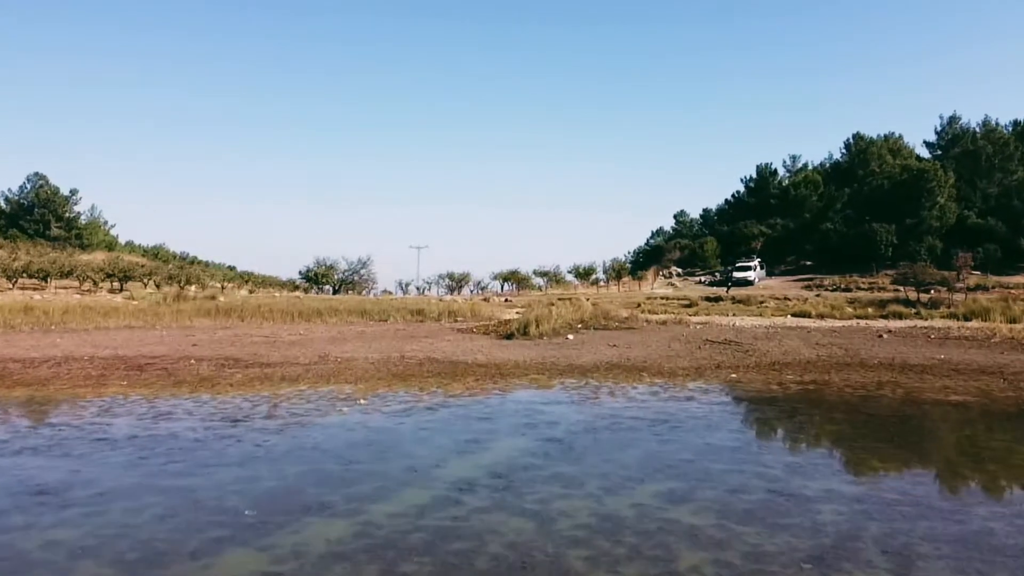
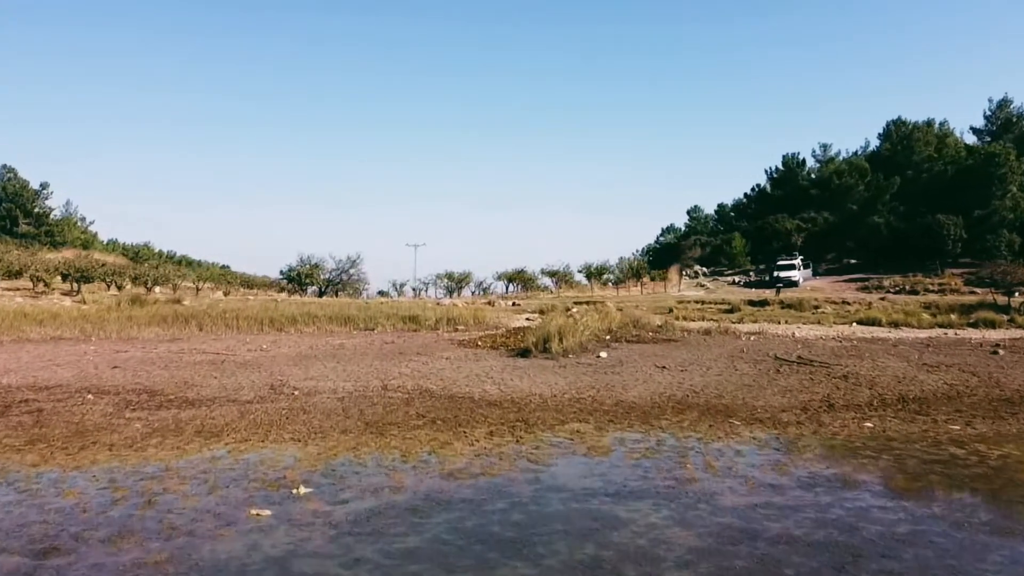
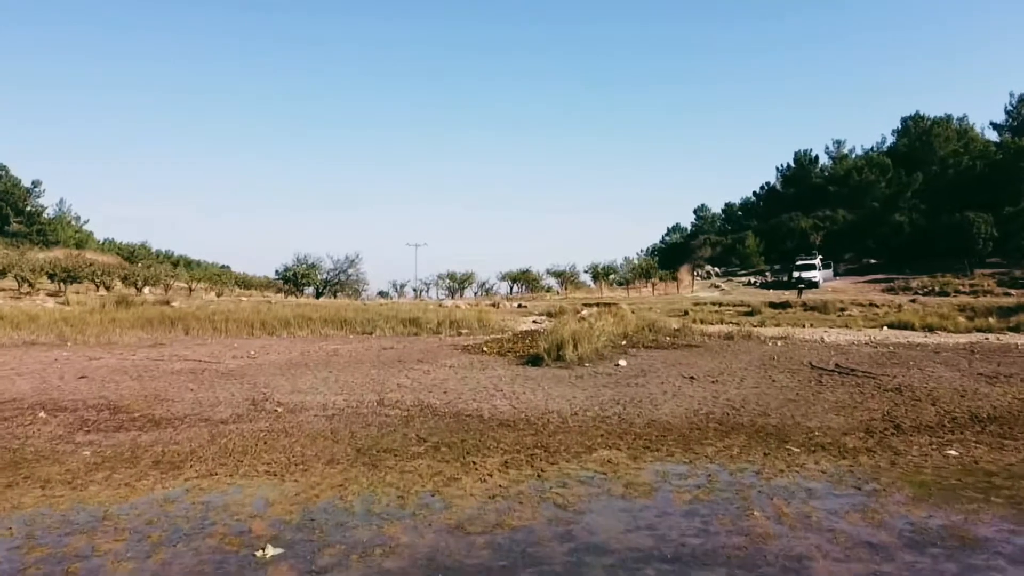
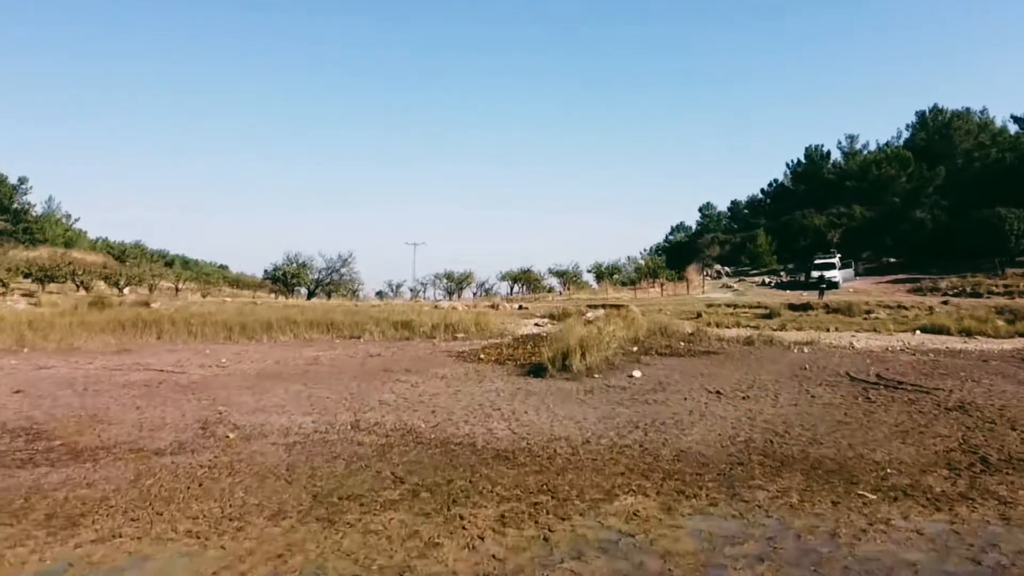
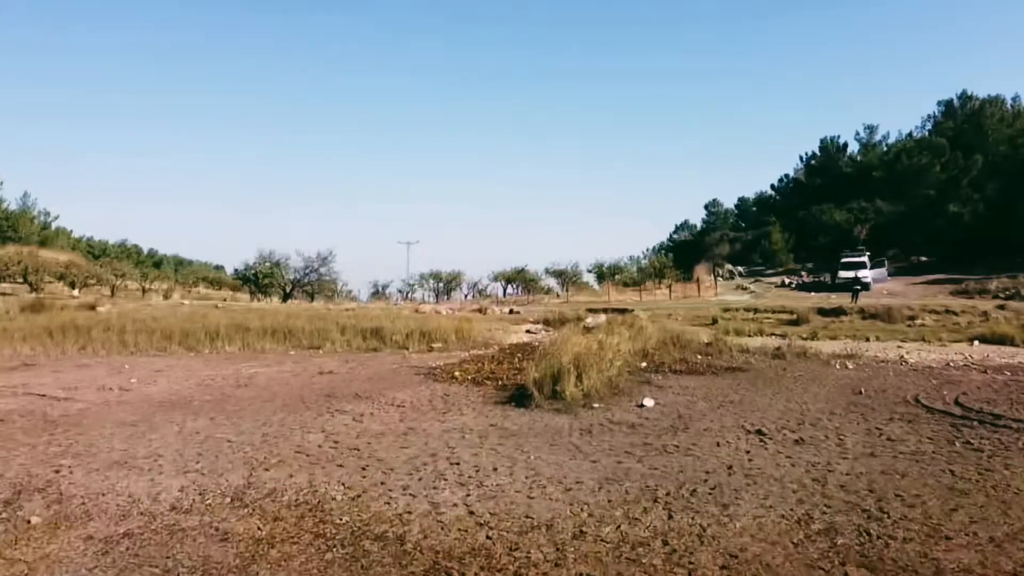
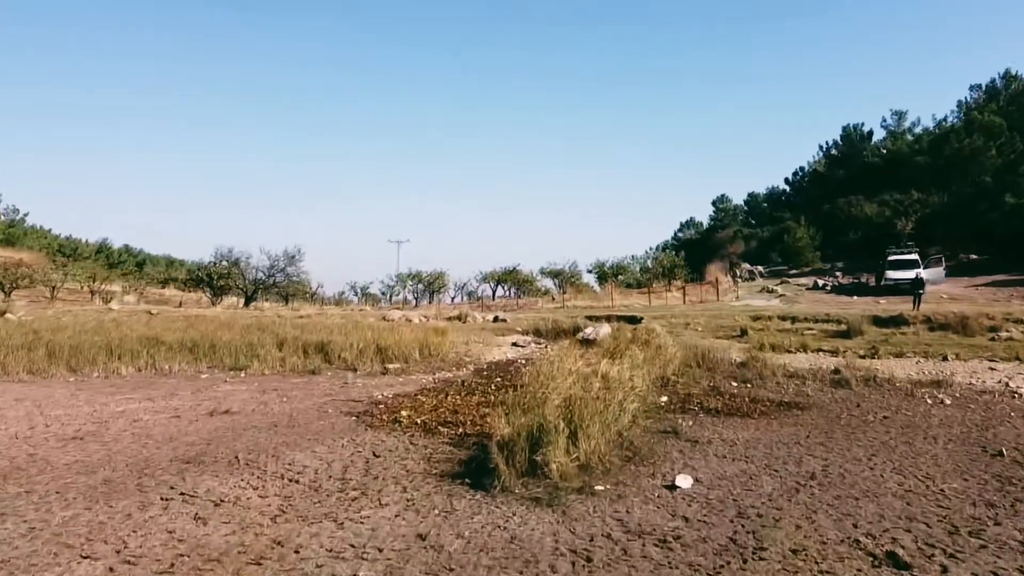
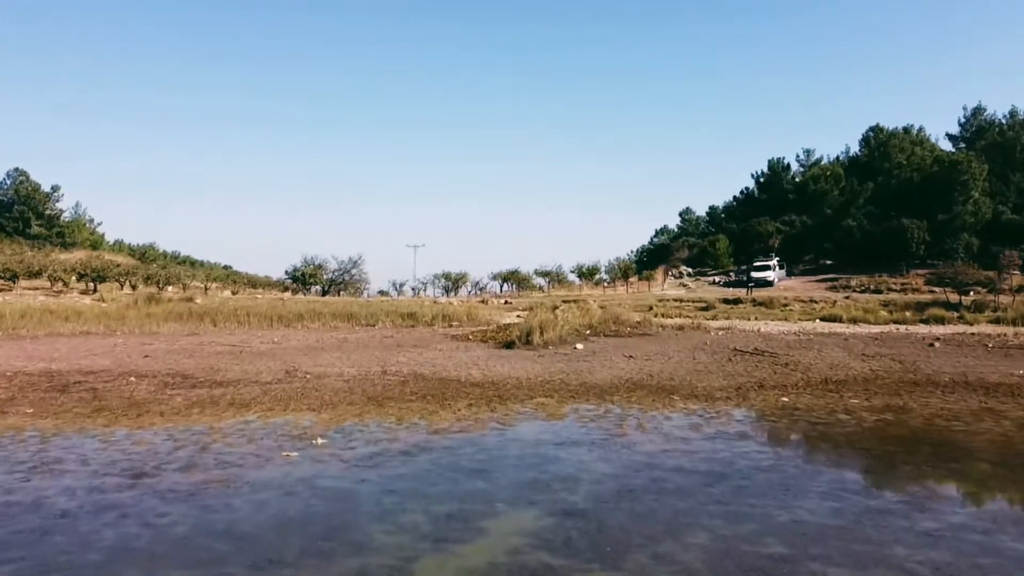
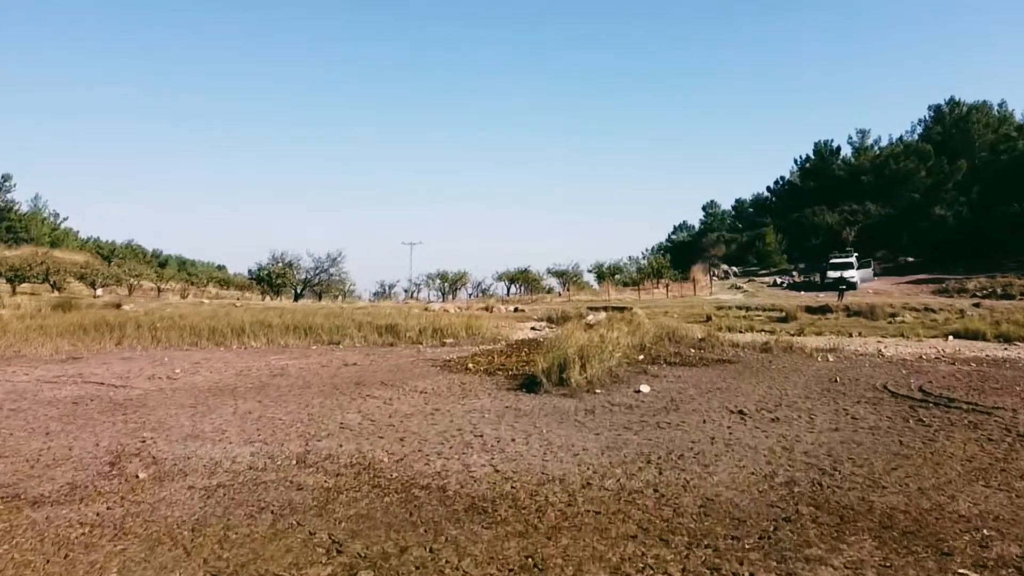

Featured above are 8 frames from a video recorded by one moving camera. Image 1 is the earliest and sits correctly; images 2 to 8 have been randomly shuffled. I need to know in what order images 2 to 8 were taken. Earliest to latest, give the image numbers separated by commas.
7, 2, 3, 4, 8, 5, 6
